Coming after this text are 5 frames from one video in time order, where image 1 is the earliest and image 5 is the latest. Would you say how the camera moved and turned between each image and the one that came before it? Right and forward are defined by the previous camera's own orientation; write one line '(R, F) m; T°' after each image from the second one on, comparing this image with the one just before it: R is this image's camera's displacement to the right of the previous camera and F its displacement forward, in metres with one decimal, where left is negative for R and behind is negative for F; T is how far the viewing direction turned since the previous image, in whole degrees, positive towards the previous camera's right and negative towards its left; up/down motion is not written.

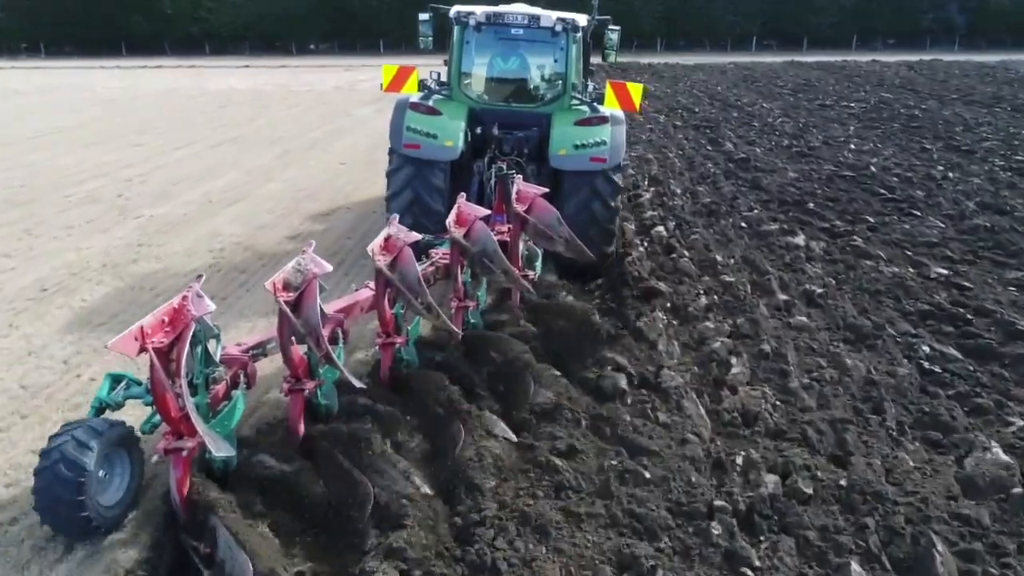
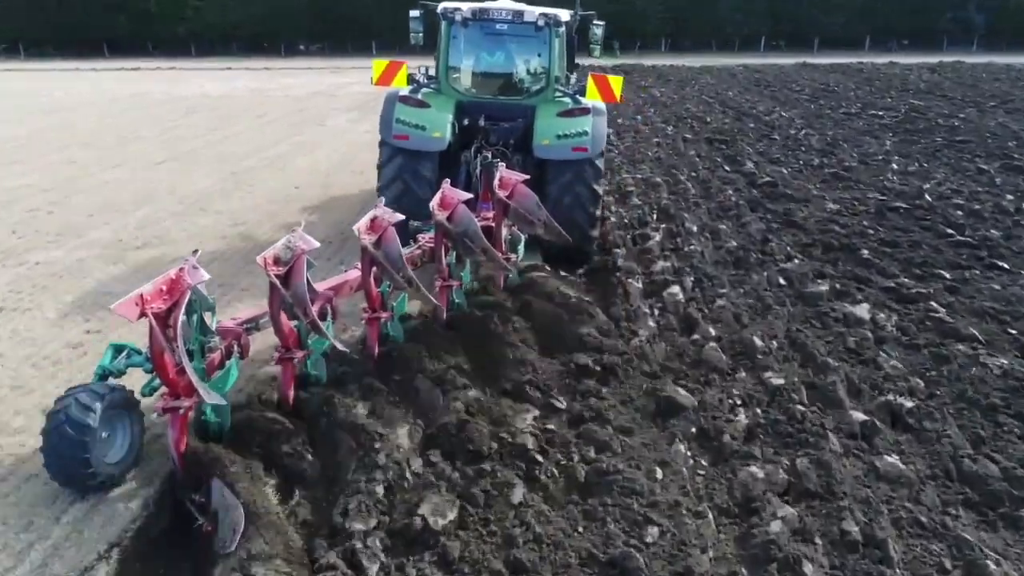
(+0.2, +1.7) m; 0°
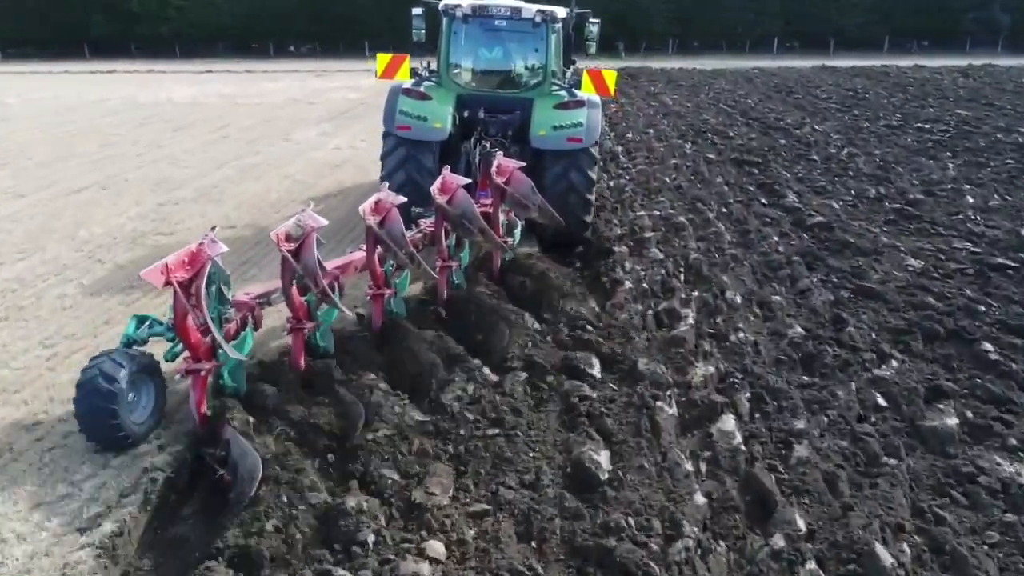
(+0.1, +1.8) m; 0°
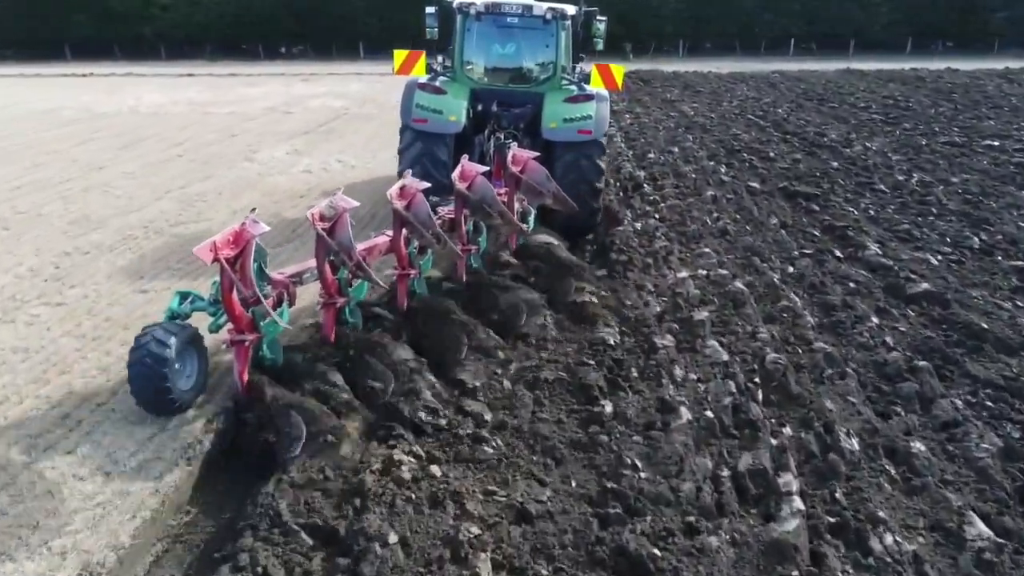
(0.0, +1.8) m; 0°
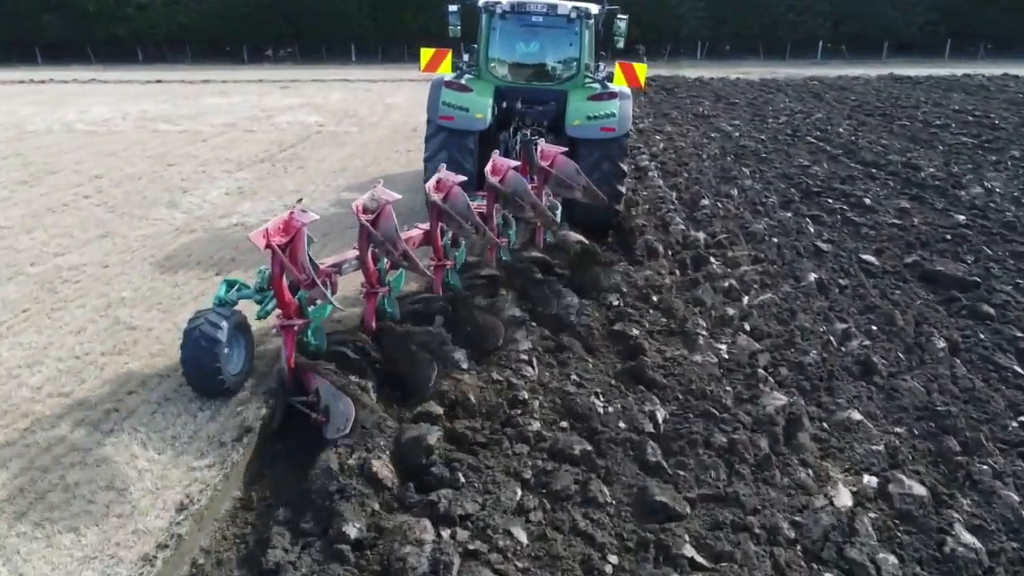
(0.0, +2.7) m; 0°
